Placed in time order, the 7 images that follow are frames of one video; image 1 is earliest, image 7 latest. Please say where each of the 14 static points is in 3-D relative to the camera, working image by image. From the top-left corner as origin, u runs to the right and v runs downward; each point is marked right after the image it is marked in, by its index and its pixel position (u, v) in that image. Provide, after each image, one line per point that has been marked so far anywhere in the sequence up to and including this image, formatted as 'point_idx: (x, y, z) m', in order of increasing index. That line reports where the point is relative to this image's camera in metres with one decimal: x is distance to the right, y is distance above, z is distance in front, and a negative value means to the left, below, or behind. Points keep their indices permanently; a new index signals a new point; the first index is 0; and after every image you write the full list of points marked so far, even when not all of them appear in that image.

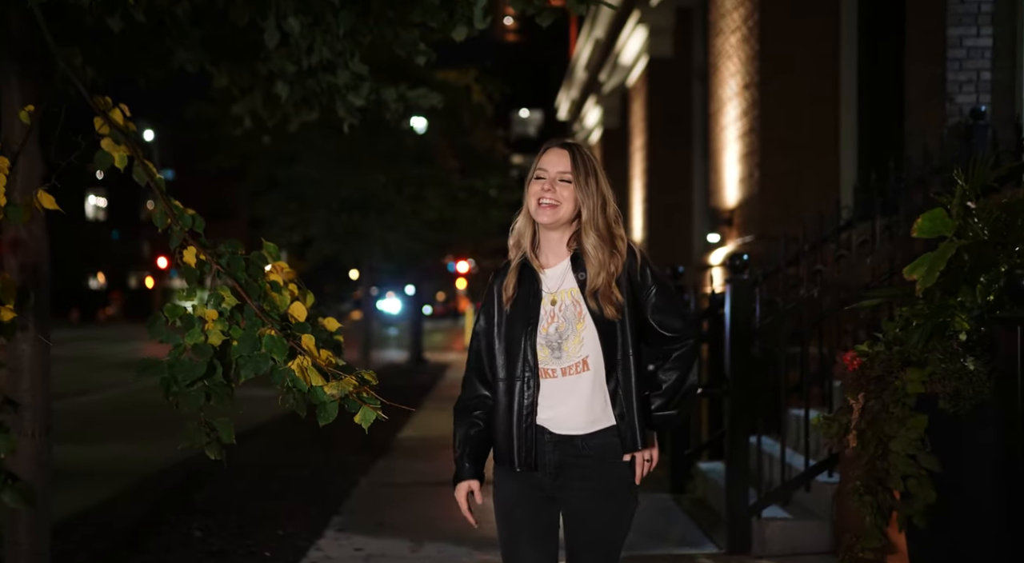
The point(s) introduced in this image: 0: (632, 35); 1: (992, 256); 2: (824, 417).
0: (+2.7, +5.5, +18.8) m
1: (+2.0, +0.1, +3.5) m
2: (+1.5, -0.7, +4.2) m
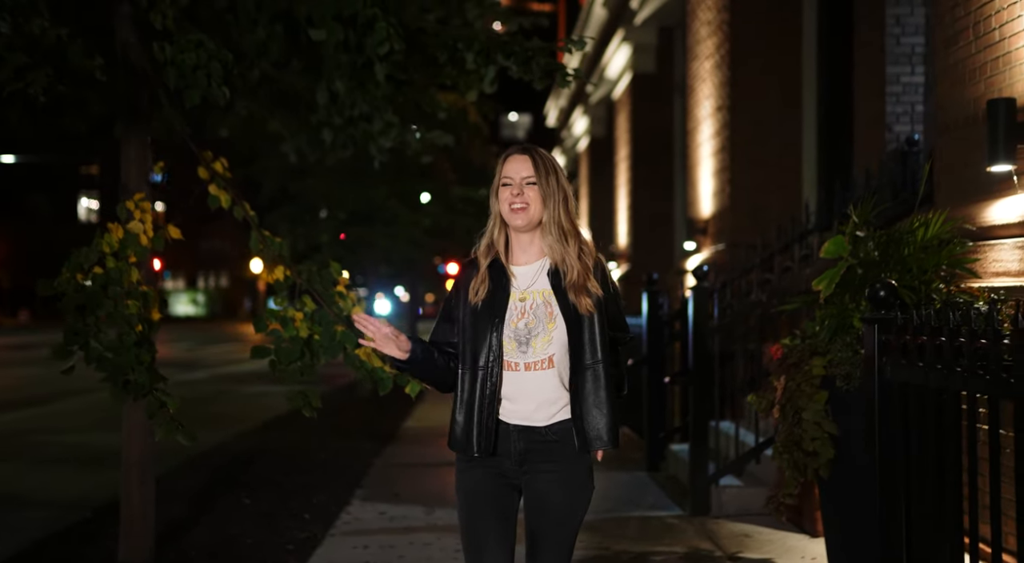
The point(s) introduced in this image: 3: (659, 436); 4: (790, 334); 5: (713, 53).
0: (+2.5, +5.4, +20.0) m
1: (+2.0, +0.1, +4.6) m
2: (+1.5, -0.7, +5.3) m
3: (+1.4, -1.5, +8.3) m
4: (+1.7, -0.3, +5.1) m
5: (+3.0, +3.4, +12.5) m
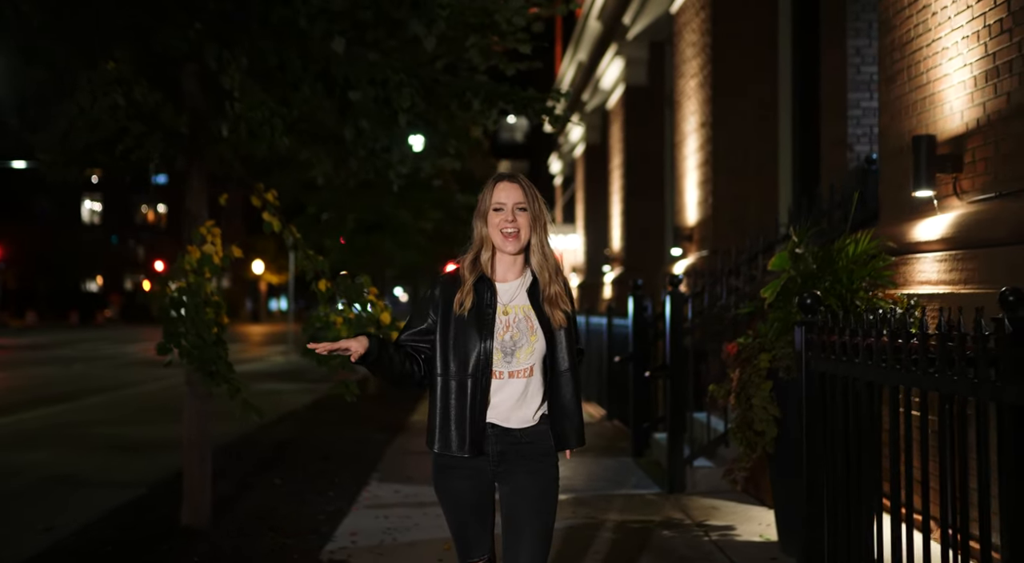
0: (+2.4, +5.4, +20.9) m
1: (+2.0, 0.0, +5.5) m
2: (+1.5, -0.8, +6.2) m
3: (+1.4, -1.6, +9.3) m
4: (+1.6, -0.4, +6.0) m
5: (+2.9, +3.3, +13.5) m
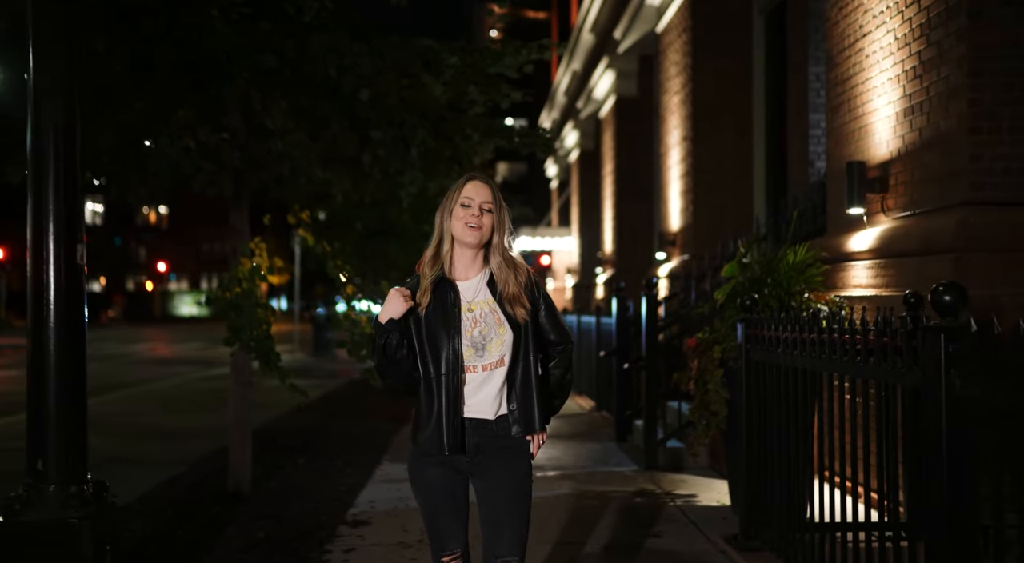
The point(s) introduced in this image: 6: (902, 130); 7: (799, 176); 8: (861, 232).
0: (+2.4, +5.3, +22.0) m
1: (+1.9, 0.0, +6.6) m
2: (+1.5, -0.8, +7.3) m
3: (+1.4, -1.6, +10.4) m
4: (+1.6, -0.4, +7.1) m
5: (+2.9, +3.3, +14.6) m
6: (+3.2, +1.2, +6.9) m
7: (+3.7, +1.4, +10.9) m
8: (+3.0, +0.4, +7.4) m
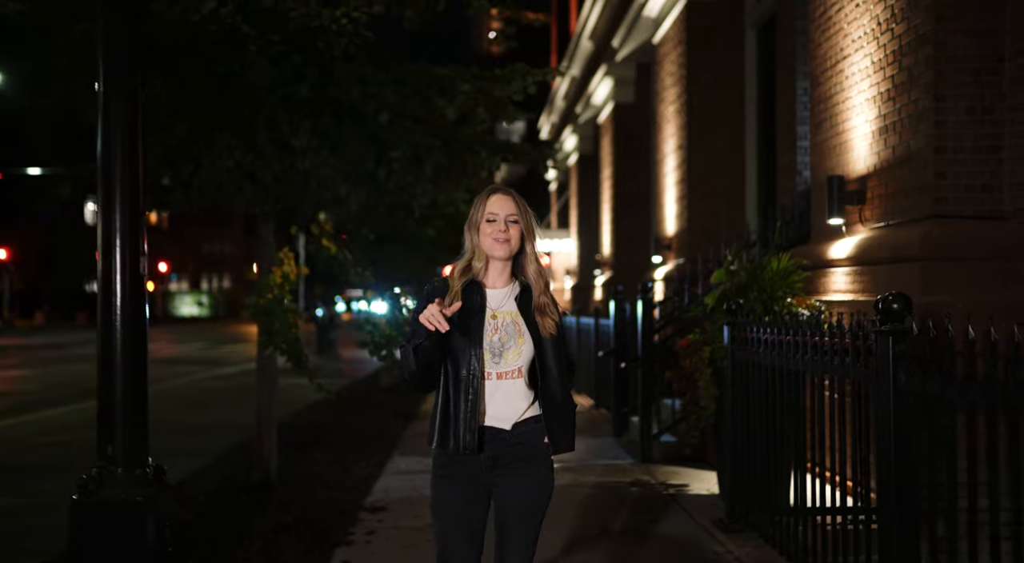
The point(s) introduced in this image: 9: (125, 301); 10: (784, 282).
0: (+2.4, +5.3, +22.6) m
1: (+2.0, -0.1, +7.2) m
2: (+1.5, -0.8, +7.9) m
3: (+1.4, -1.7, +10.9) m
4: (+1.6, -0.5, +7.7) m
5: (+2.9, +3.2, +15.1) m
6: (+3.2, +1.2, +7.4) m
7: (+3.7, +1.3, +11.5) m
8: (+3.1, +0.4, +8.0) m
9: (-2.1, -0.1, +4.6) m
10: (+2.3, 0.0, +7.2) m
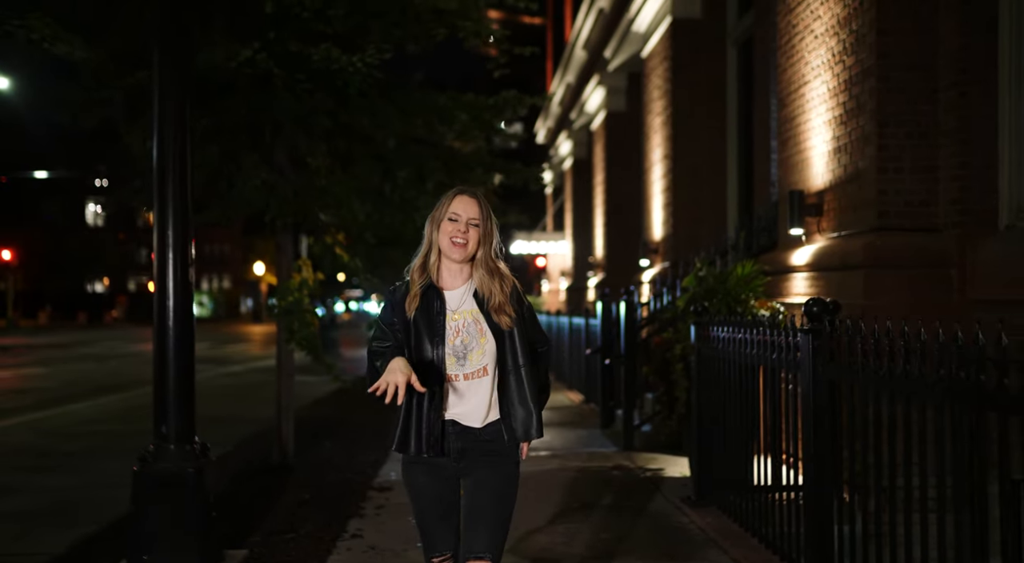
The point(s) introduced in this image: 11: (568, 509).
0: (+2.3, +5.2, +23.4) m
1: (+1.9, -0.1, +8.1) m
2: (+1.4, -0.9, +8.7) m
3: (+1.3, -1.7, +11.8) m
4: (+1.6, -0.5, +8.5) m
5: (+2.8, +3.2, +16.0) m
6: (+3.1, +1.1, +8.3) m
7: (+3.7, +1.3, +12.3) m
8: (+3.0, +0.3, +8.9) m
9: (-2.1, -0.2, +5.4) m
10: (+2.2, 0.0, +8.0) m
11: (+0.5, -2.0, +7.3) m
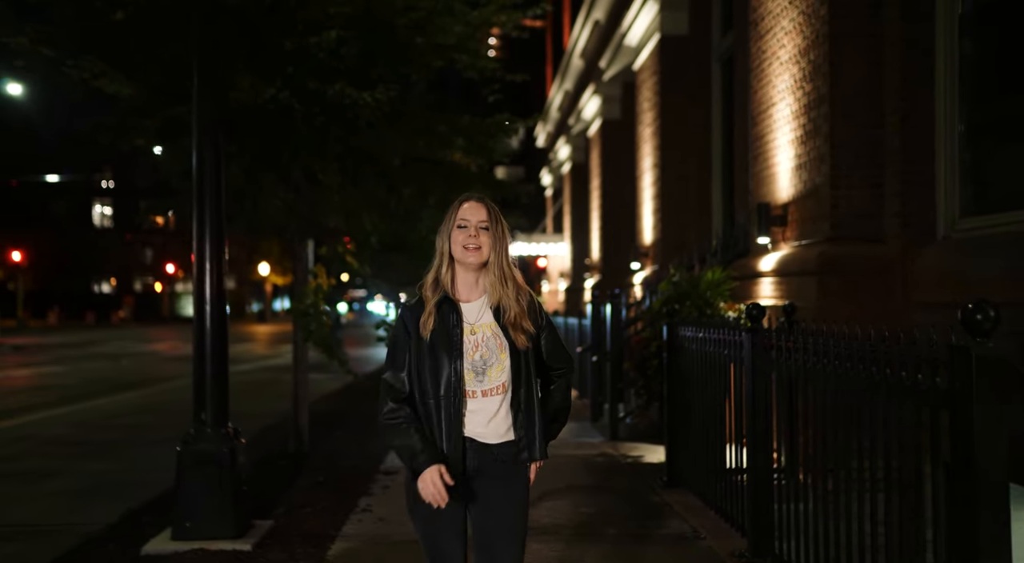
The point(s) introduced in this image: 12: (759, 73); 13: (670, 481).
0: (+2.2, +5.2, +24.3) m
1: (+1.8, -0.2, +8.9) m
2: (+1.4, -0.9, +9.6) m
3: (+1.3, -1.7, +12.7) m
4: (+1.5, -0.5, +9.4) m
5: (+2.8, +3.2, +16.9) m
6: (+3.1, +1.1, +9.2) m
7: (+3.6, +1.2, +13.2) m
8: (+2.9, +0.3, +9.7) m
9: (-2.2, -0.2, +6.3) m
10: (+2.2, -0.1, +8.9) m
11: (+0.4, -2.0, +8.2) m
12: (+3.1, +2.6, +10.5) m
13: (+1.6, -2.0, +8.3) m
